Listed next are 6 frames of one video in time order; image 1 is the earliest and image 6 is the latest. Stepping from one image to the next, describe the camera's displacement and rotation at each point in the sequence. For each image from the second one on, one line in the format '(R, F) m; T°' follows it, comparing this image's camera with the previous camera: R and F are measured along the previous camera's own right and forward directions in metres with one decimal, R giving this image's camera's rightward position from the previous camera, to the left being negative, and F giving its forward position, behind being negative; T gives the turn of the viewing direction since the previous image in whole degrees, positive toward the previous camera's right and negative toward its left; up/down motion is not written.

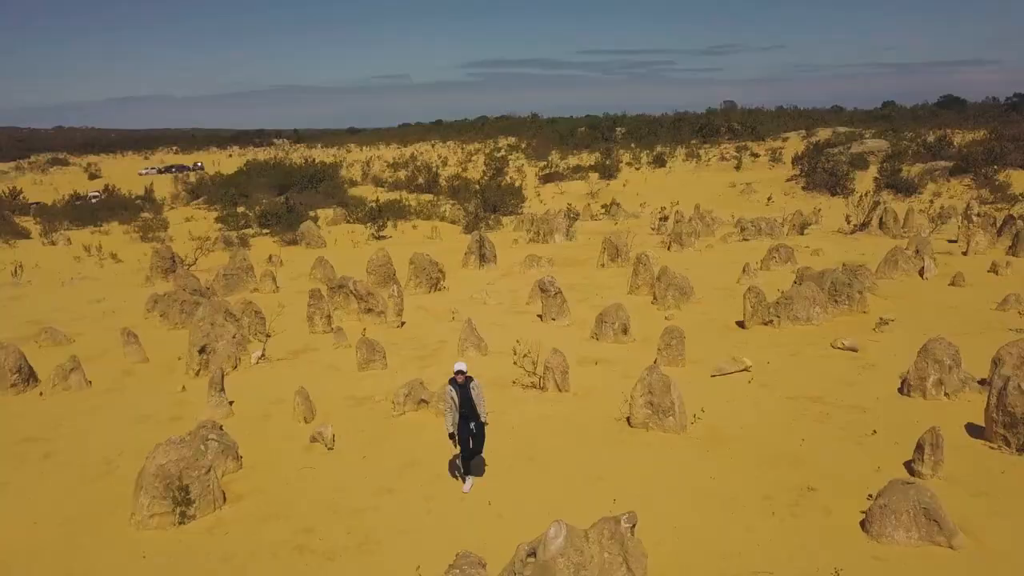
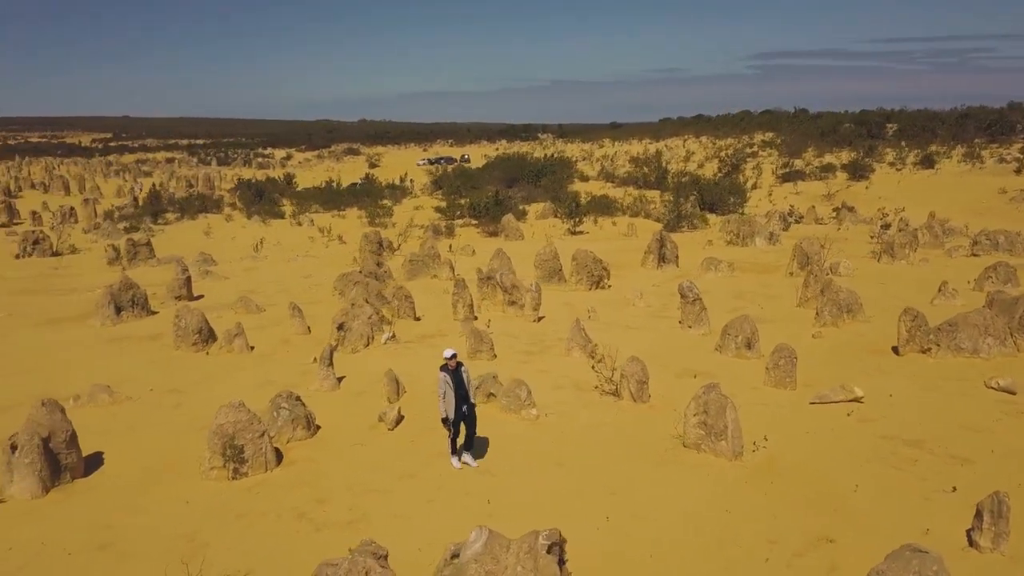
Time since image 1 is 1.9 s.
(+1.6, +0.3) m; -18°
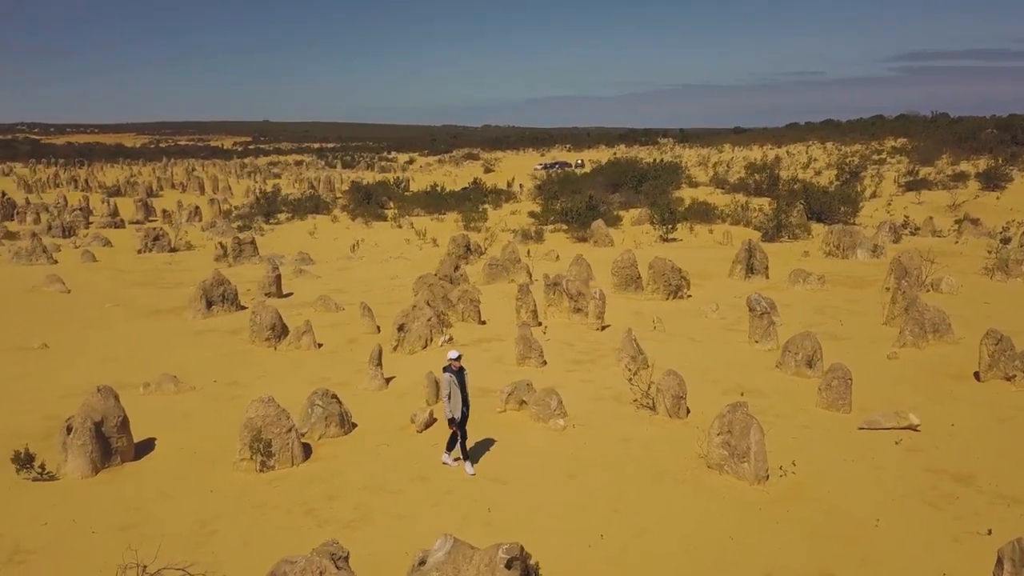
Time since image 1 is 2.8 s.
(+0.7, +0.1) m; -8°
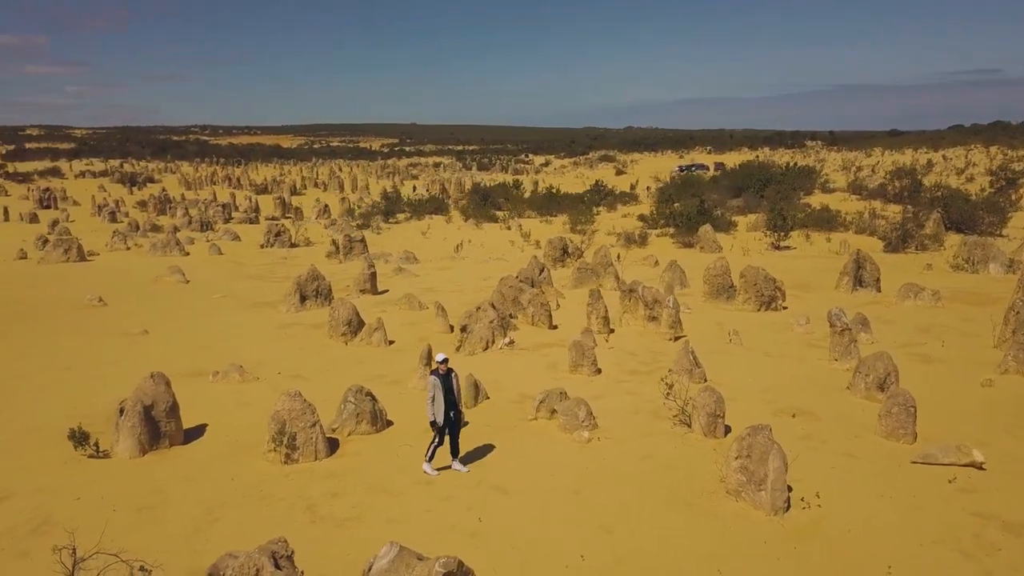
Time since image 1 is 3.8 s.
(+0.9, +0.2) m; -10°
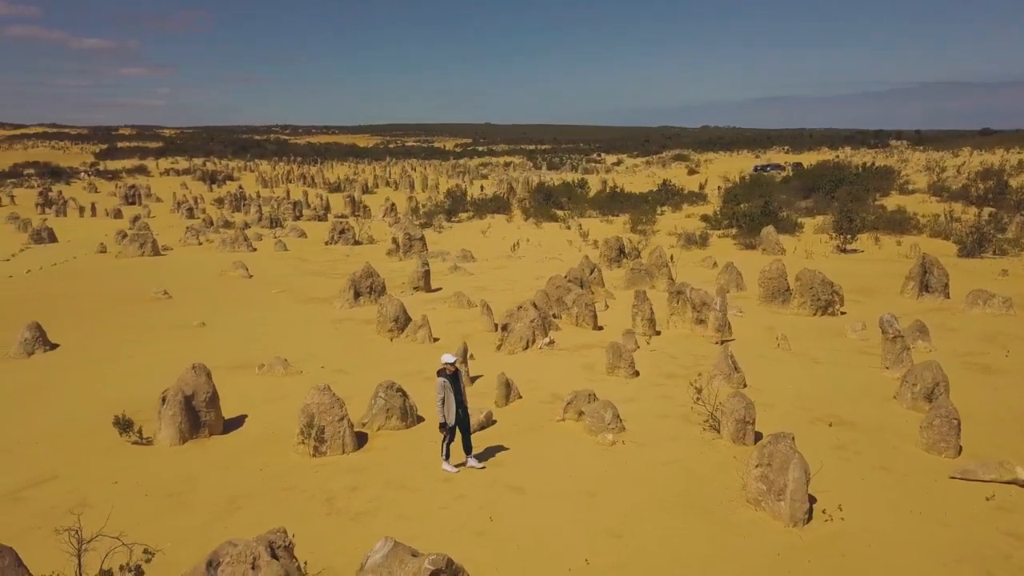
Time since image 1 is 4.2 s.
(+0.4, 0.0) m; -5°
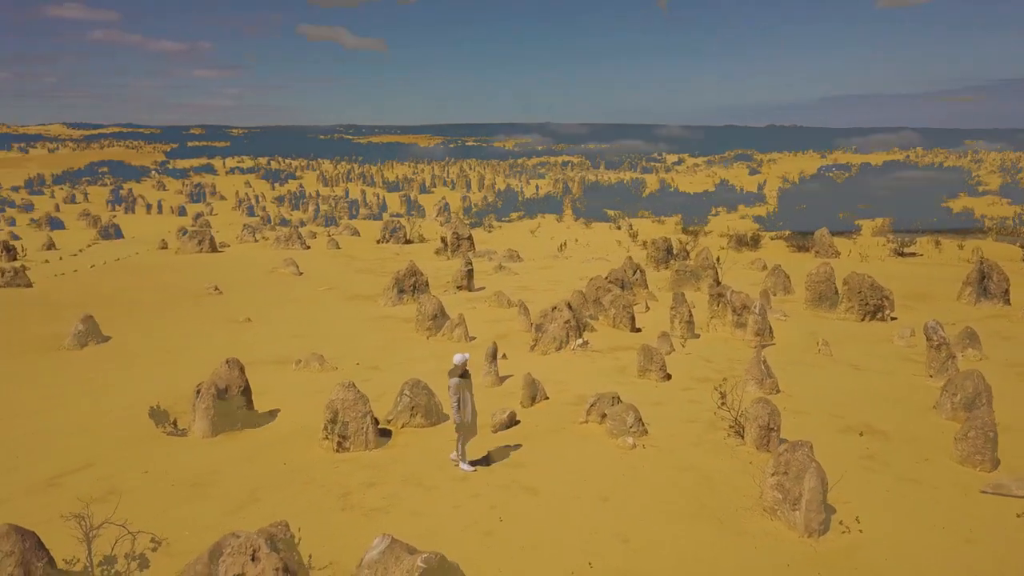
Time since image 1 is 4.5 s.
(+0.3, 0.0) m; -4°
